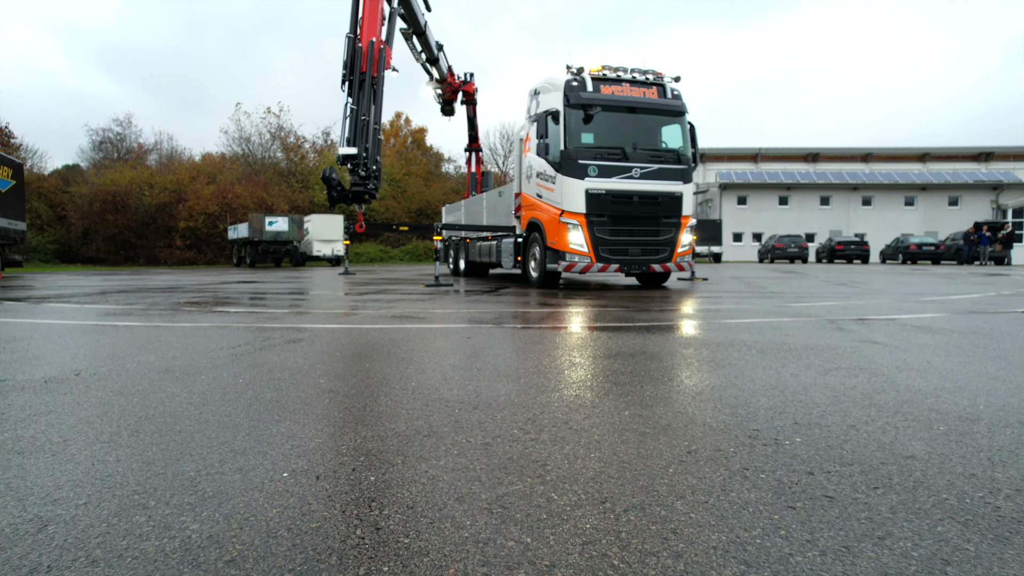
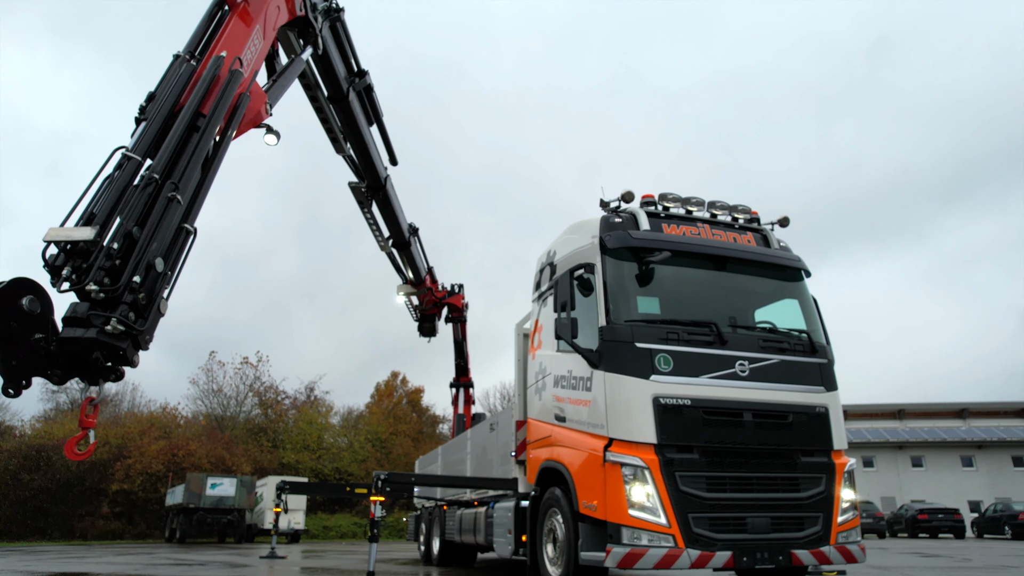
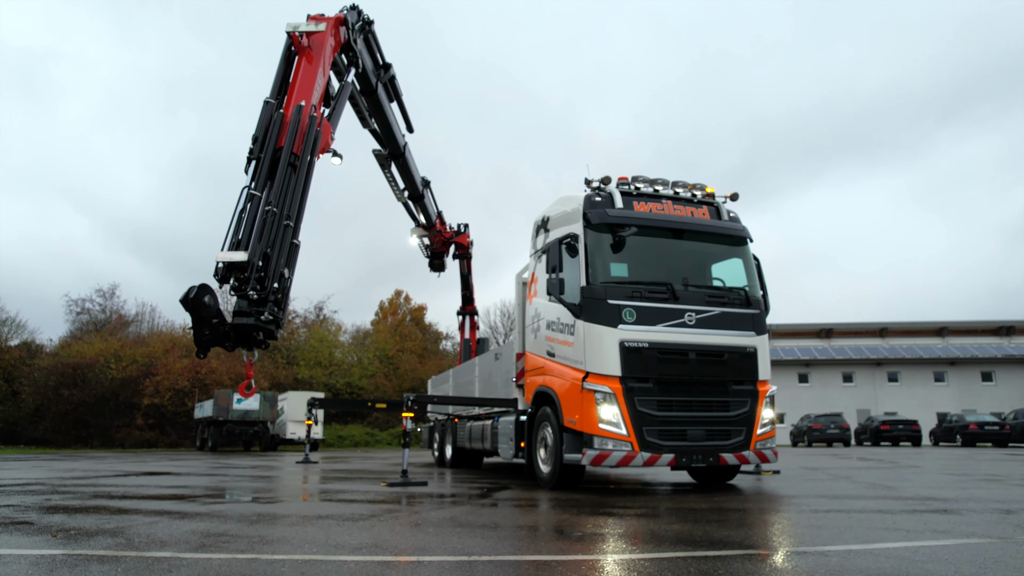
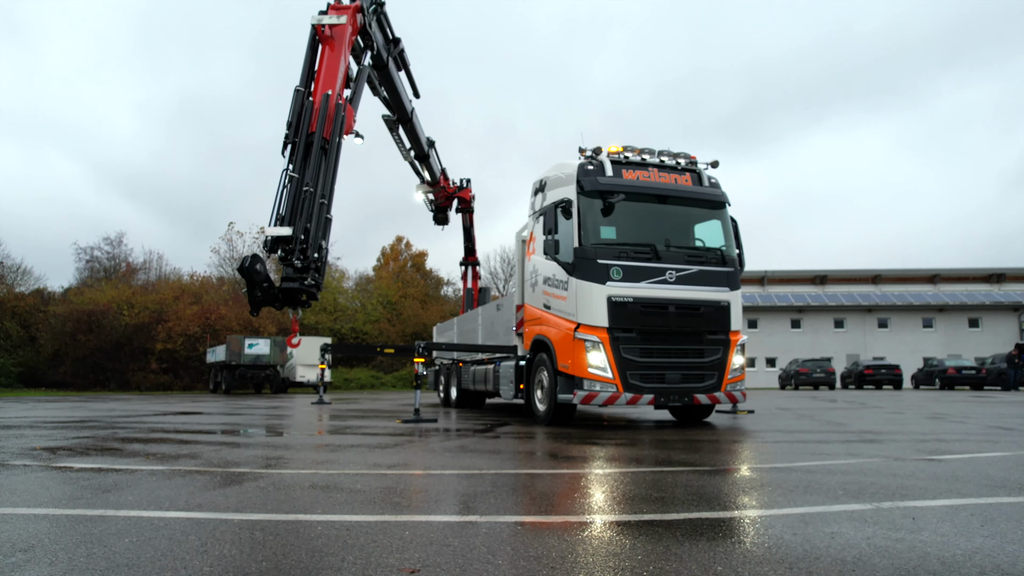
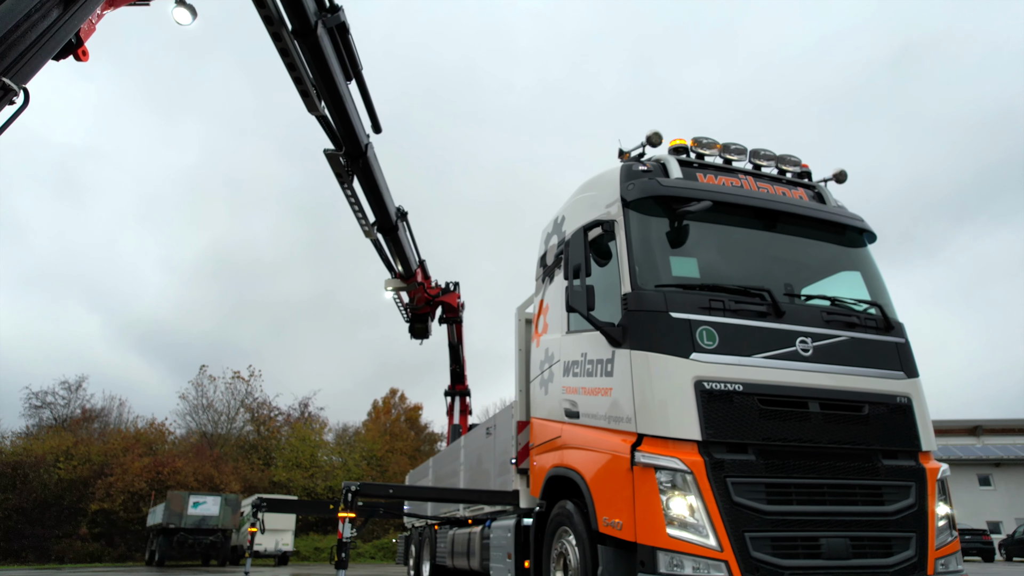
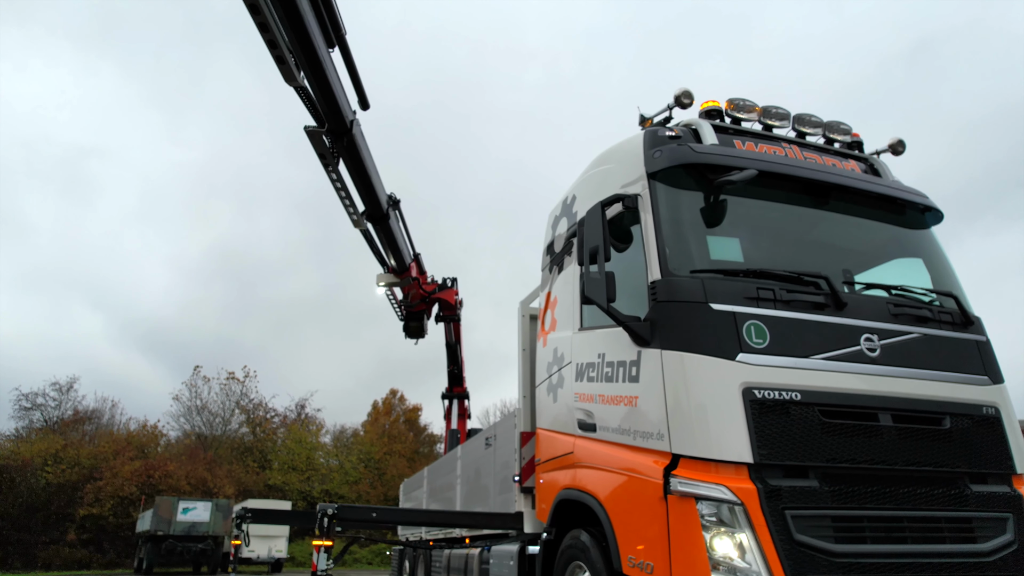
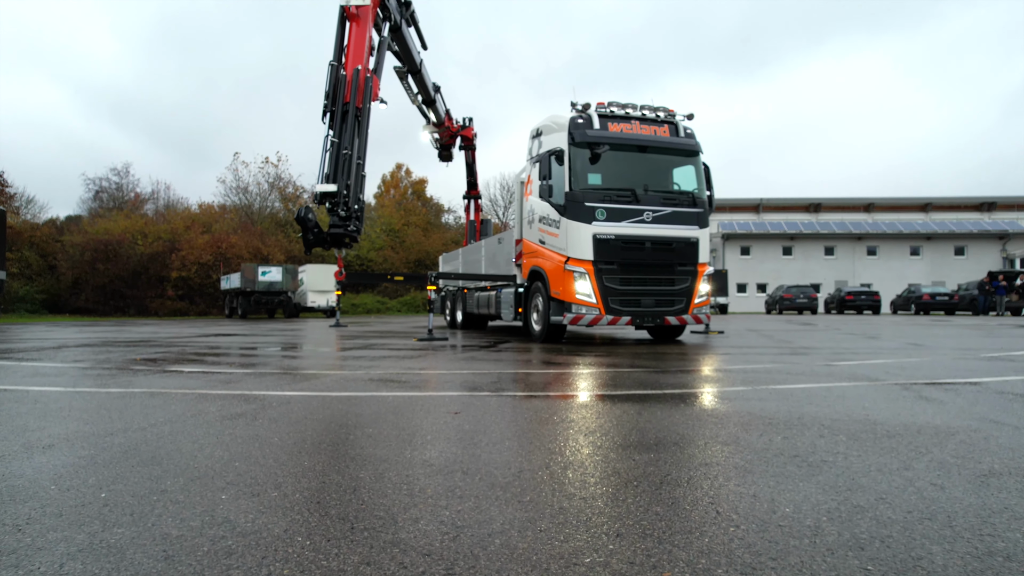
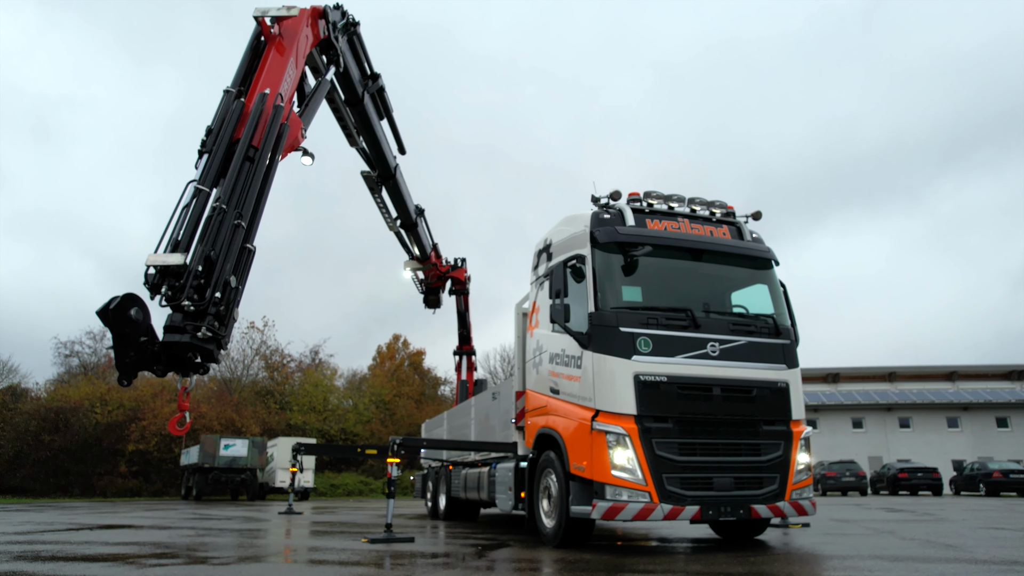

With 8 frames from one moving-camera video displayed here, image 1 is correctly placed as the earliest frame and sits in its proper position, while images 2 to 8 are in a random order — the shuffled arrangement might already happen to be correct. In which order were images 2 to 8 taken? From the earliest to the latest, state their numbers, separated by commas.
7, 4, 3, 8, 2, 5, 6
